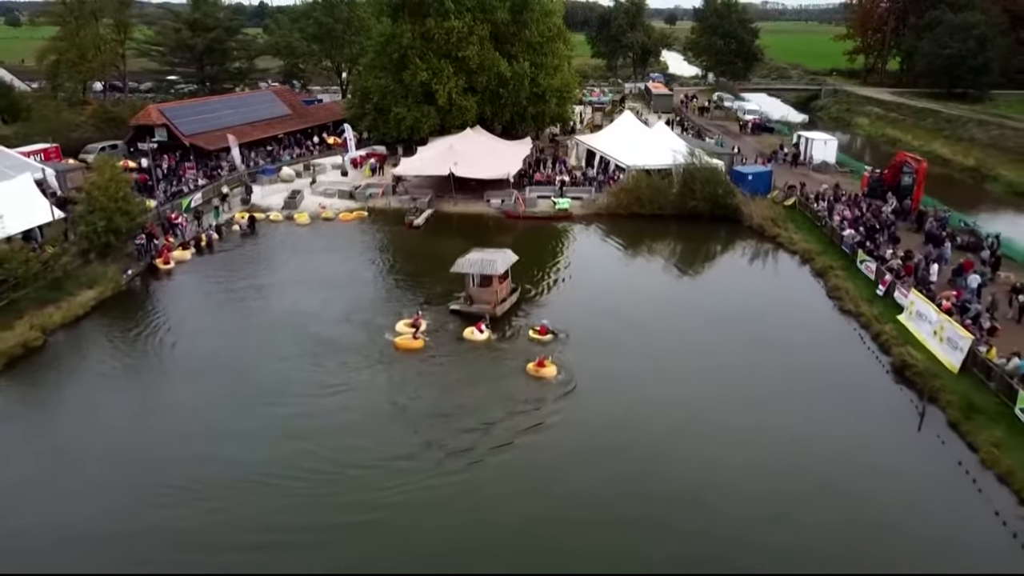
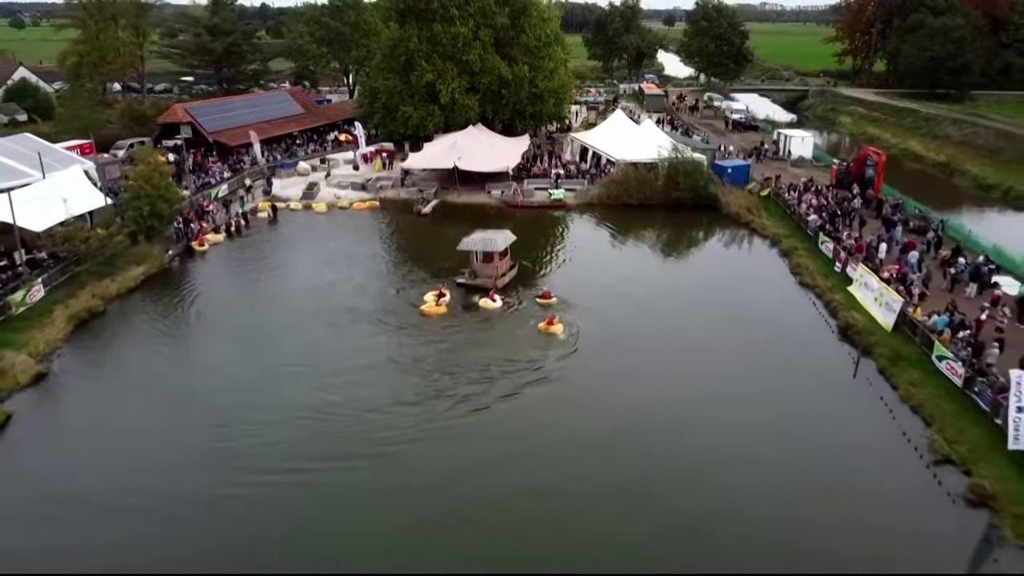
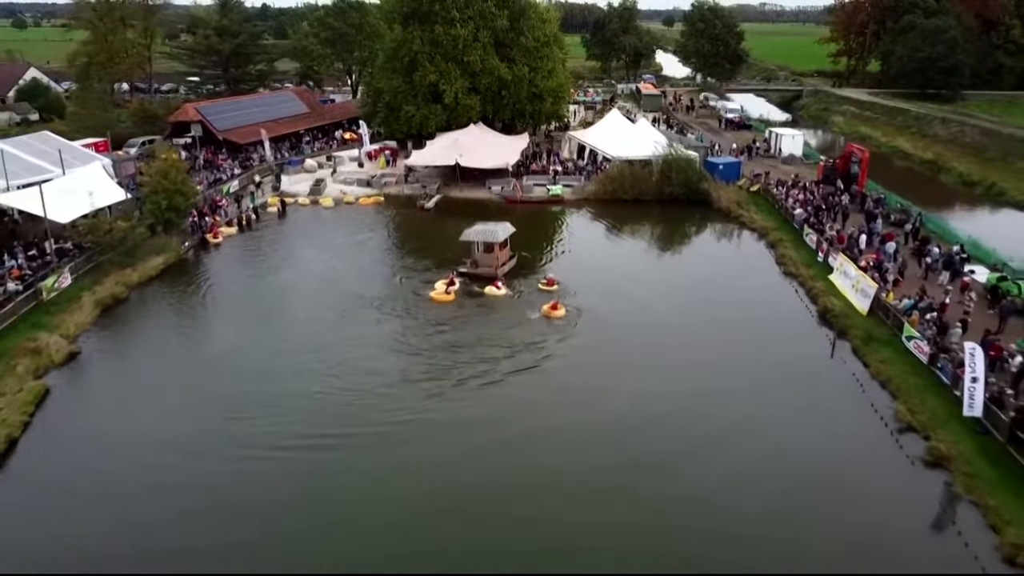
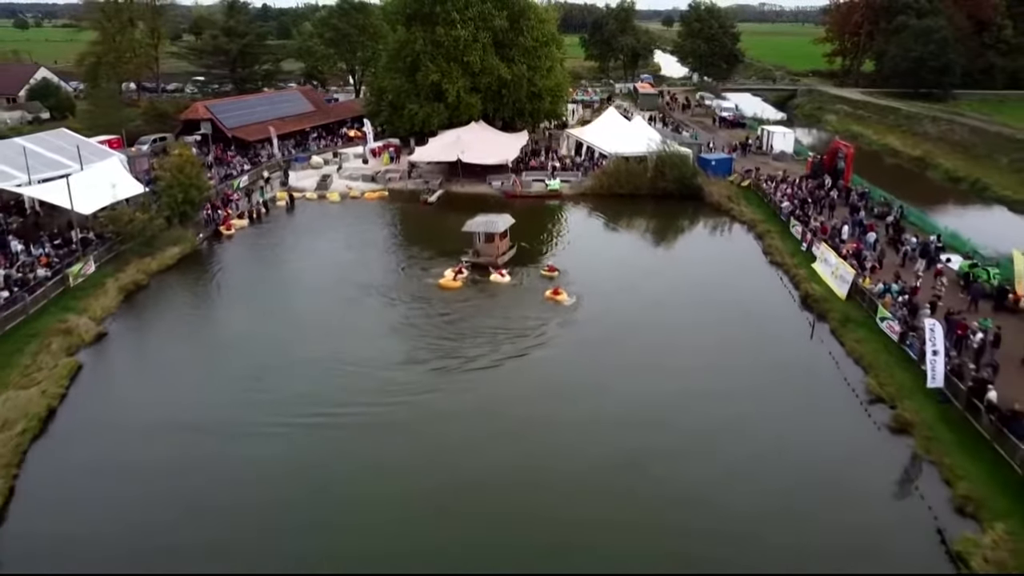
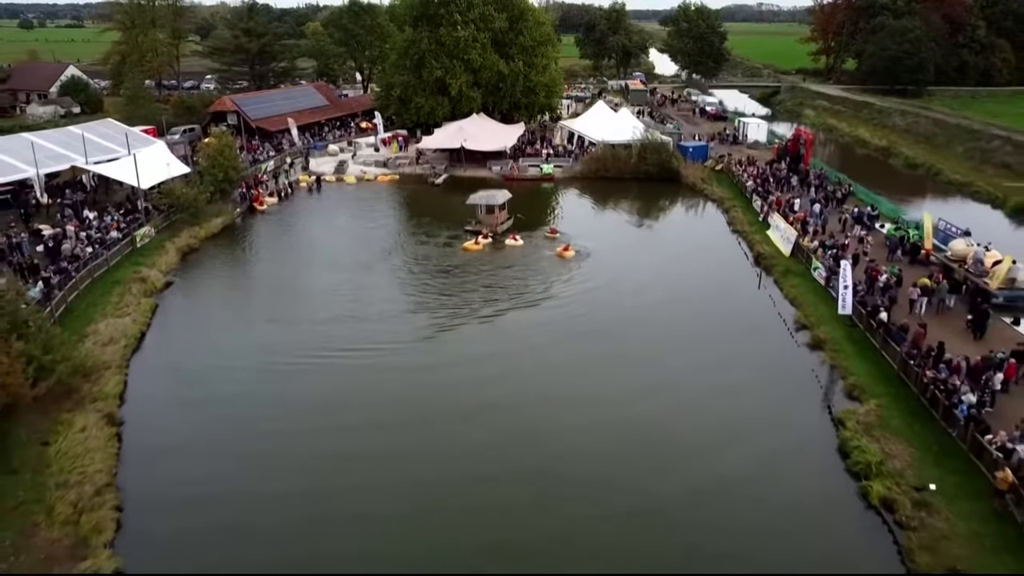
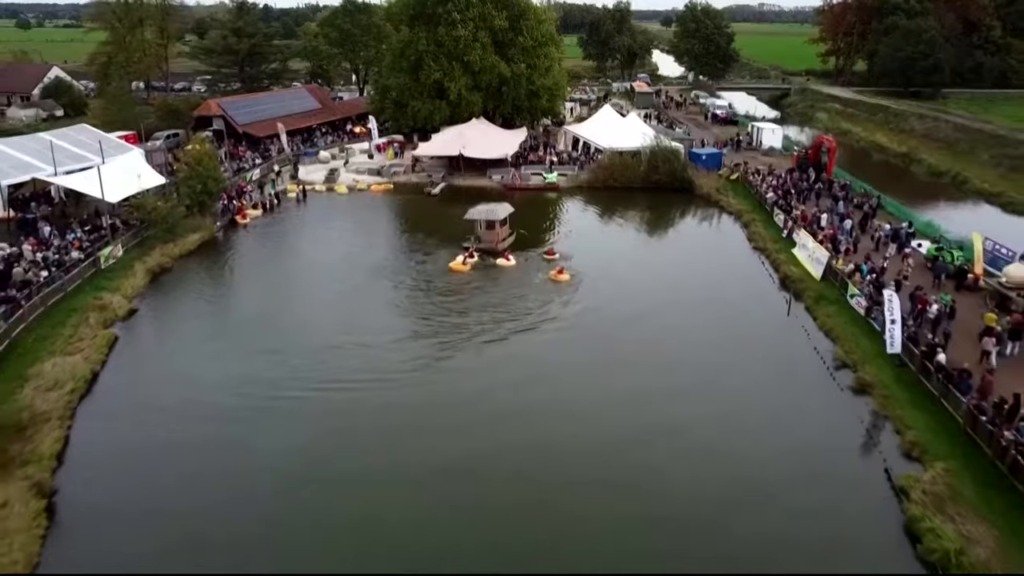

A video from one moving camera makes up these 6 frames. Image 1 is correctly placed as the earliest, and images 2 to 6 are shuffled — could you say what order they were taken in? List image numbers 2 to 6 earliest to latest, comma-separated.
2, 3, 4, 6, 5
